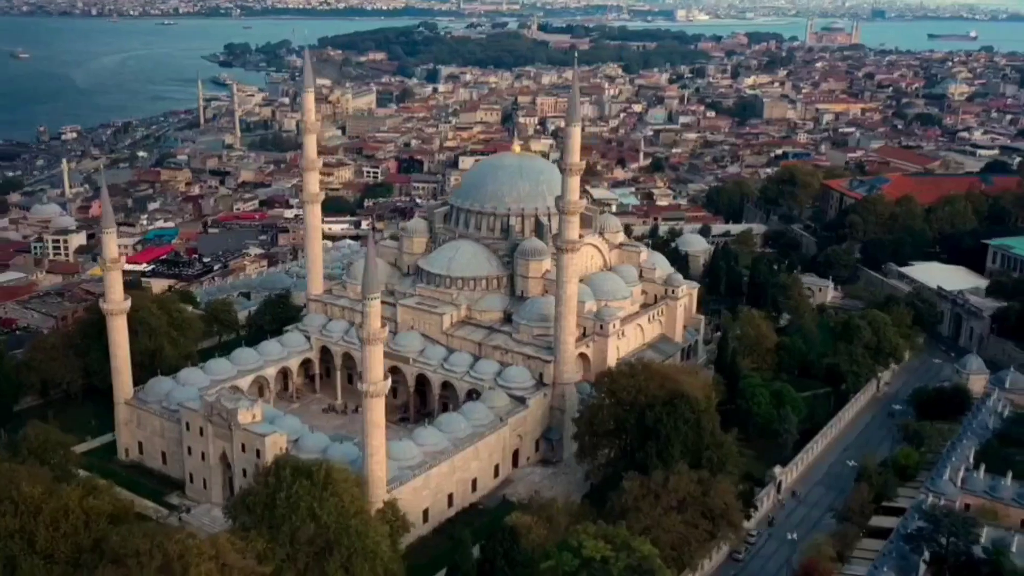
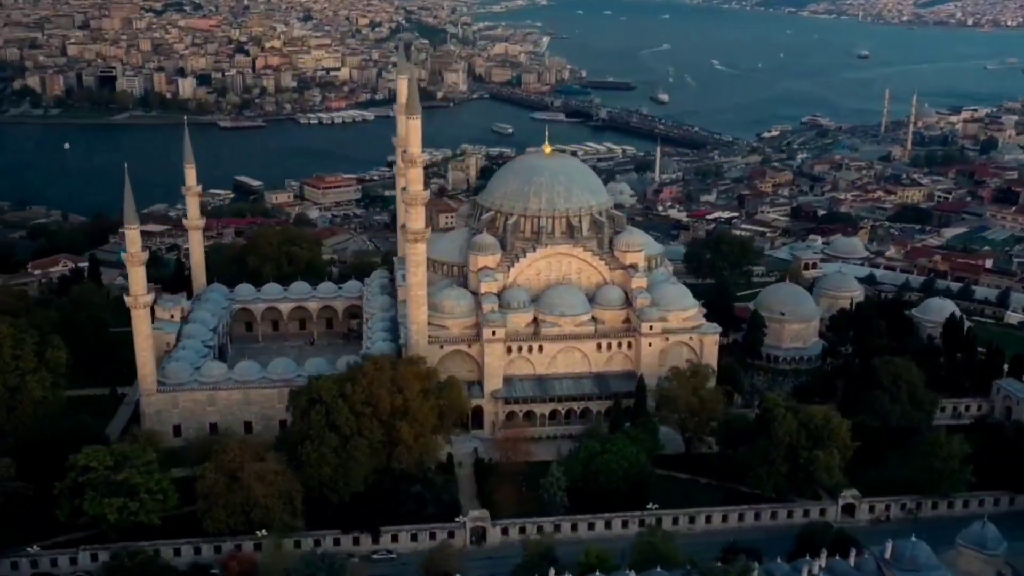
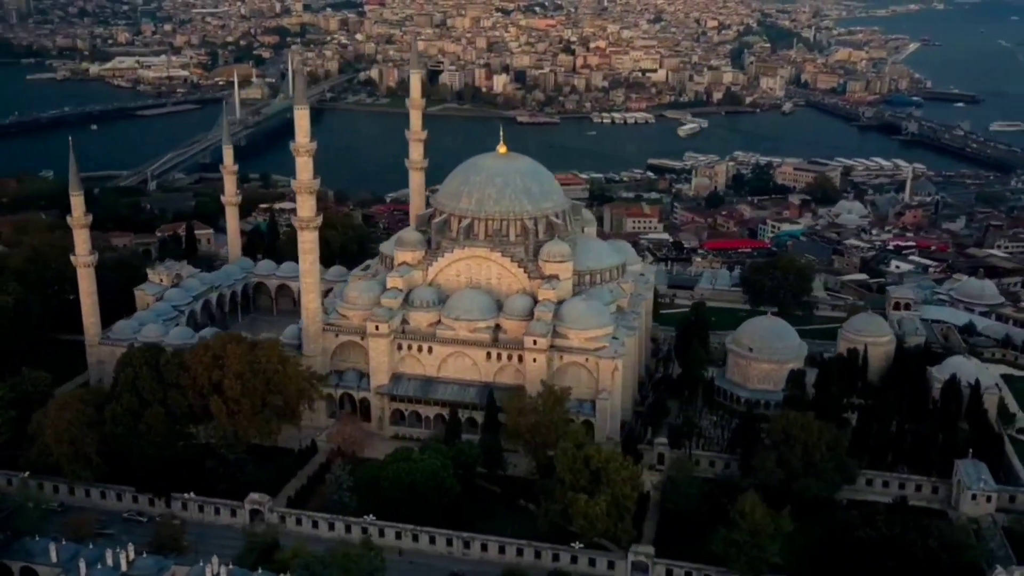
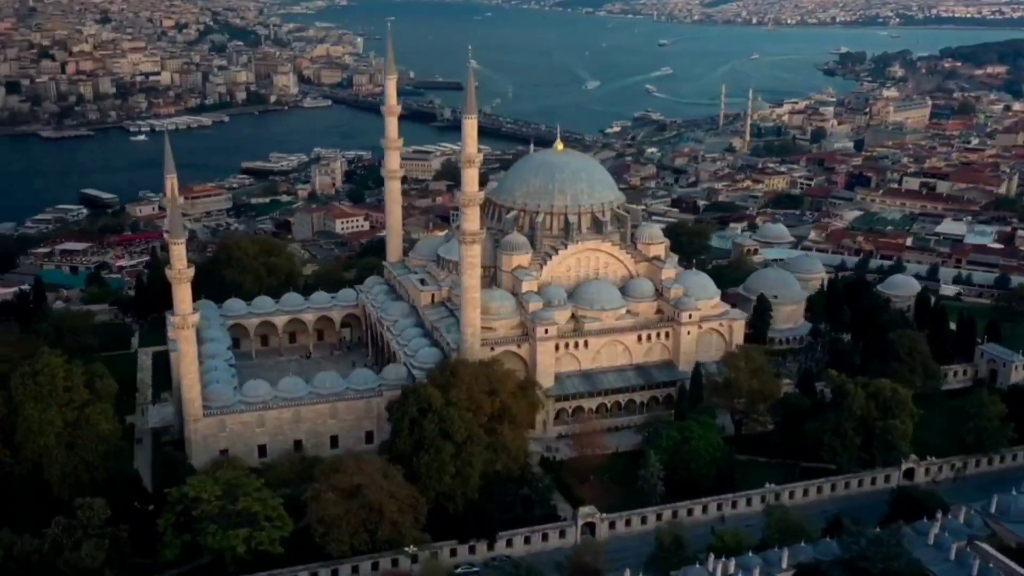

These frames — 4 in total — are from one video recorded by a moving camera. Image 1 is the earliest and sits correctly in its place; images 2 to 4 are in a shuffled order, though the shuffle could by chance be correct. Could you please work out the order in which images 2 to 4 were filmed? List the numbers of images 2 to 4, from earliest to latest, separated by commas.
4, 2, 3
